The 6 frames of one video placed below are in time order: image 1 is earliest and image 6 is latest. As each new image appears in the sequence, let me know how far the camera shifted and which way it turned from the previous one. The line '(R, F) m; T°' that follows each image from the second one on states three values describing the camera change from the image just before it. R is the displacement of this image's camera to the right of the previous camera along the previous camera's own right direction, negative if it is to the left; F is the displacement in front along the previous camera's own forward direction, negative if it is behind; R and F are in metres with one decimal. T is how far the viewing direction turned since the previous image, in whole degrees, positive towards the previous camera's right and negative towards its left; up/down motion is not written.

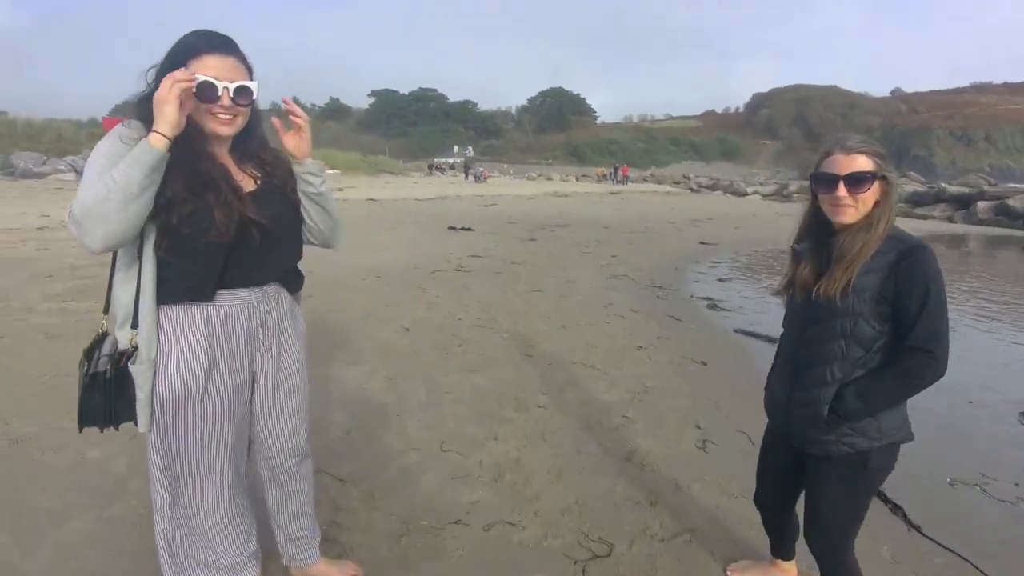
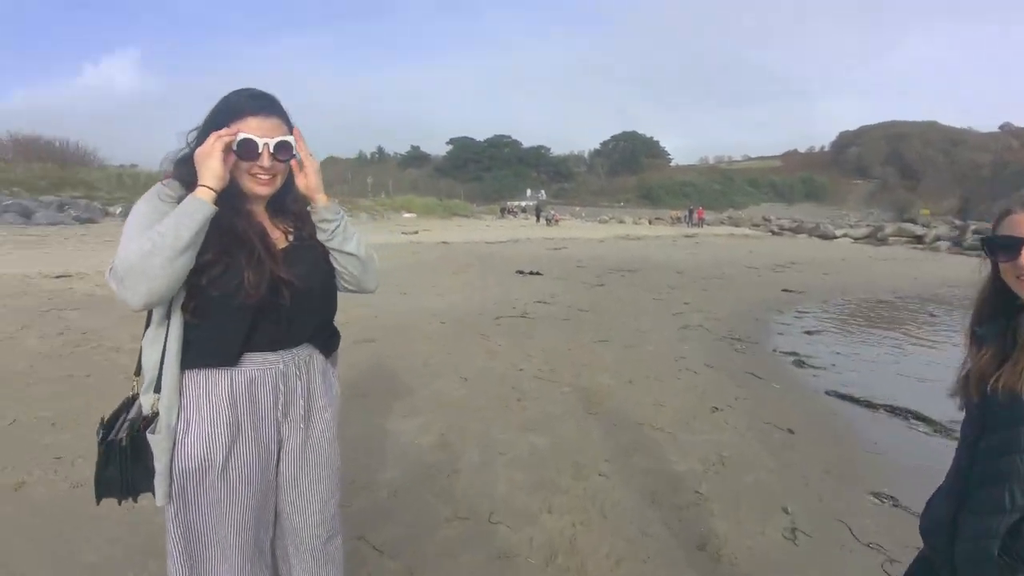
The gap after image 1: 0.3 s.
(+0.1, +0.2) m; -8°
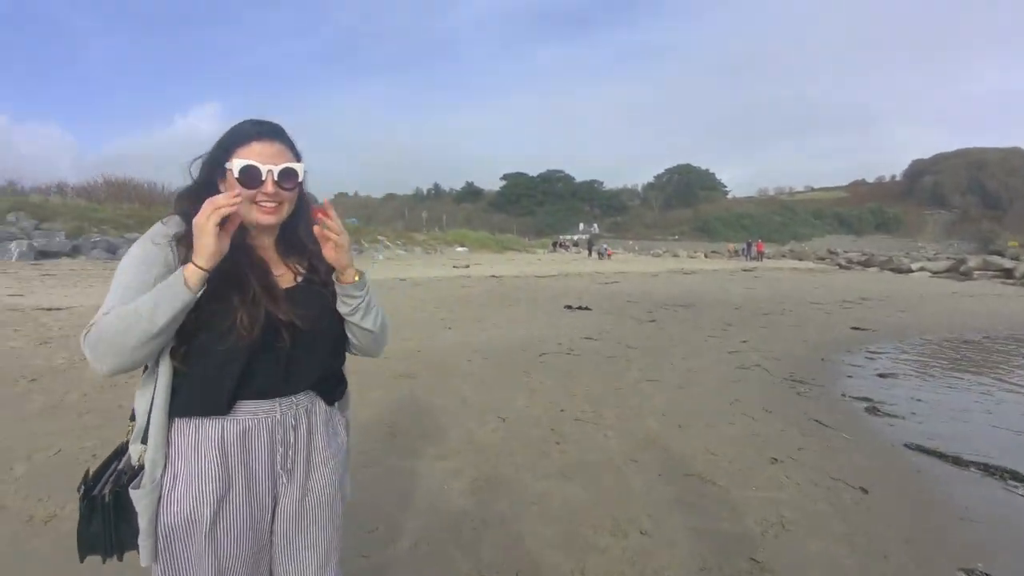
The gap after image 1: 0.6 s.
(+0.1, +0.2) m; -6°
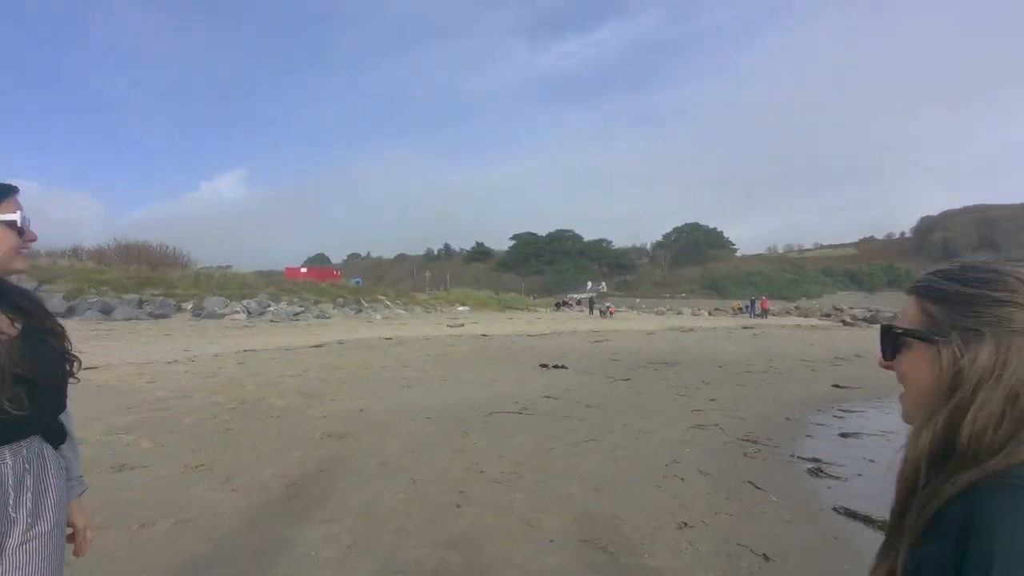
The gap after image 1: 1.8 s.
(+1.1, 0.0) m; -1°
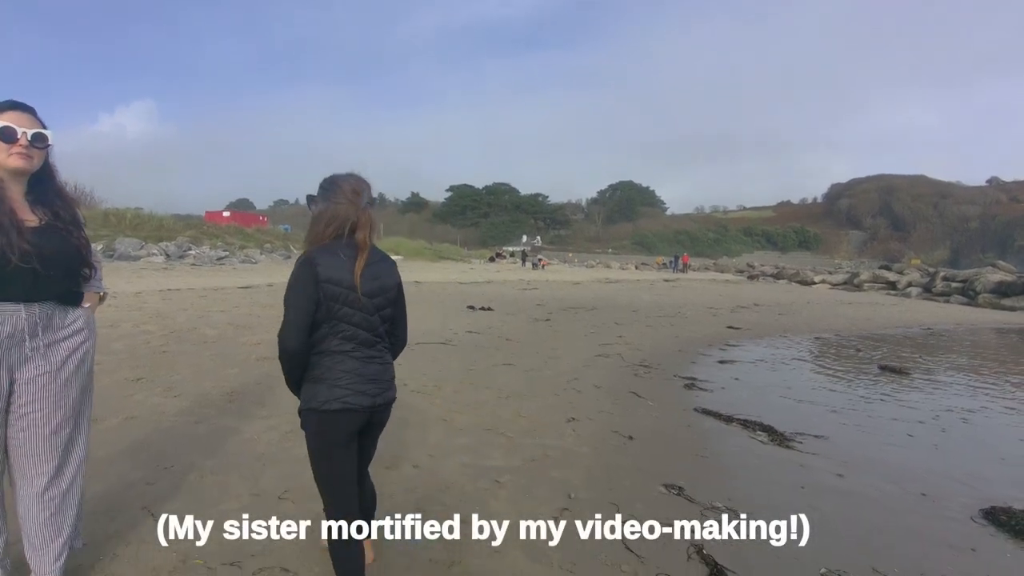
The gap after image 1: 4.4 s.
(+0.2, -0.8) m; +7°
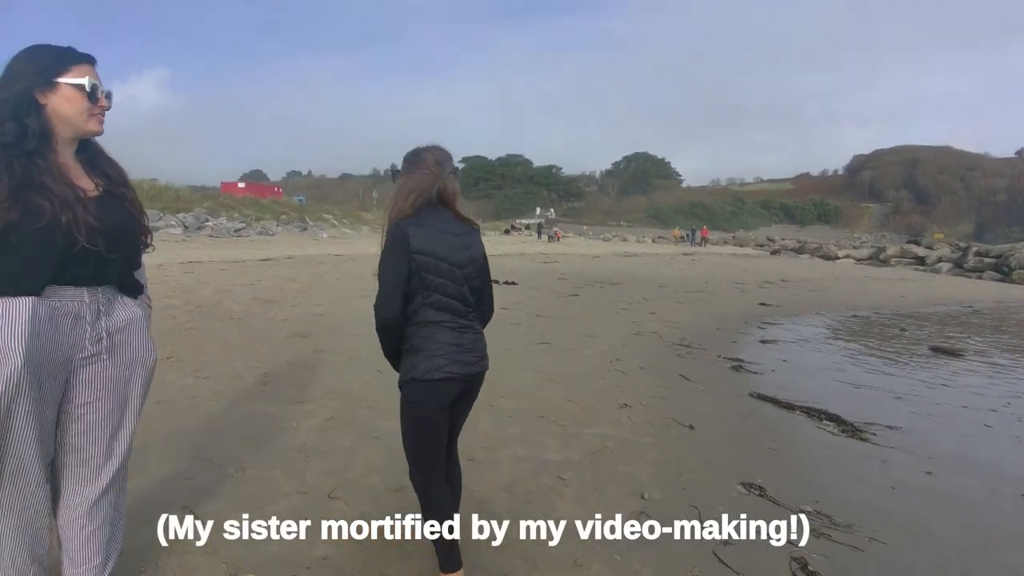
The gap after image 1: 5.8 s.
(-0.4, +0.4) m; -1°
